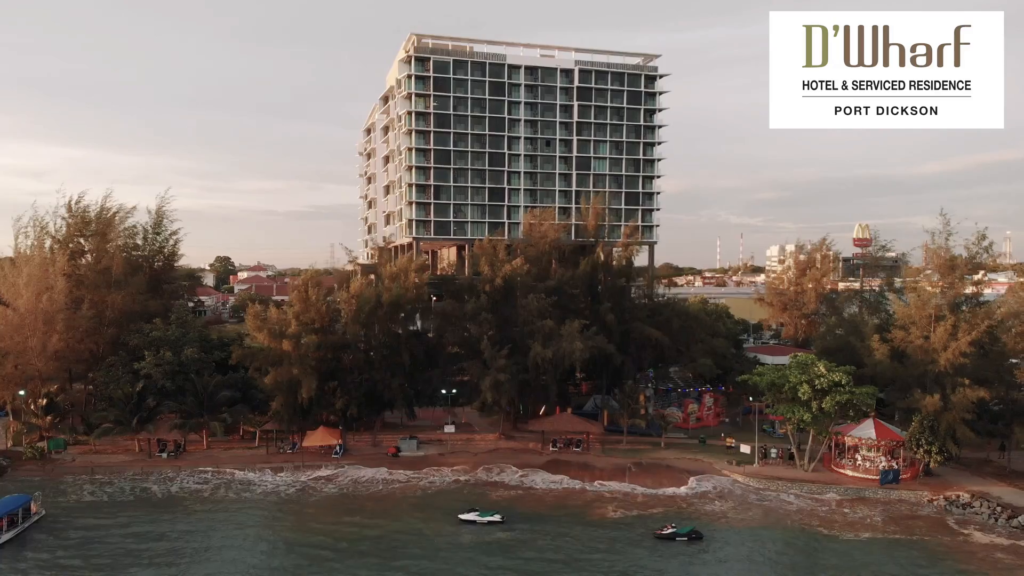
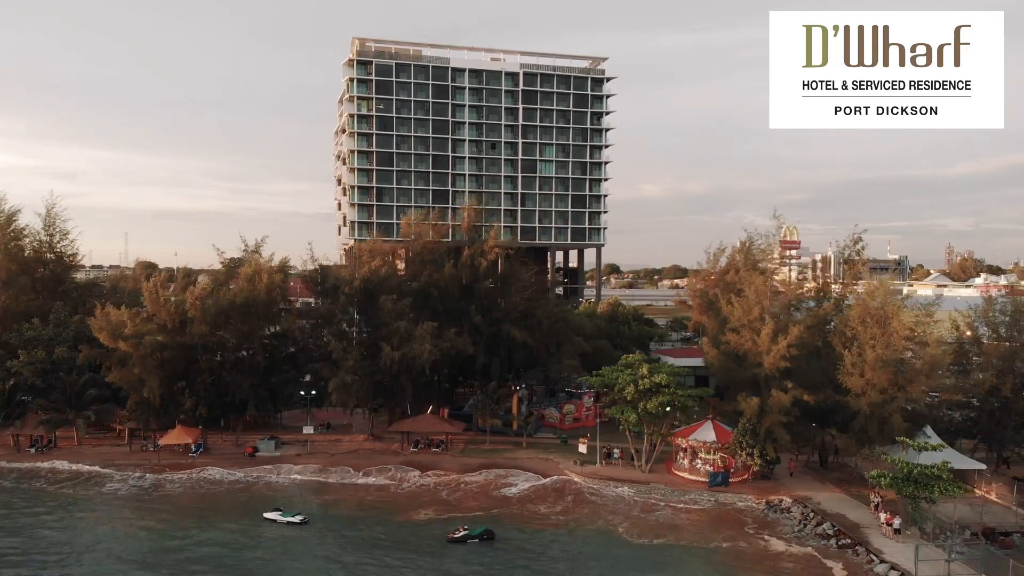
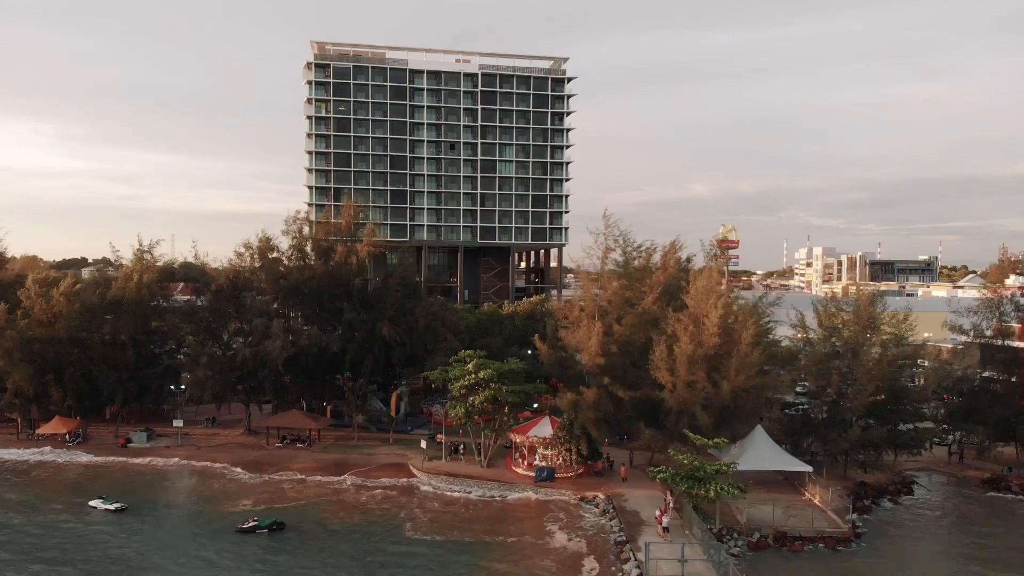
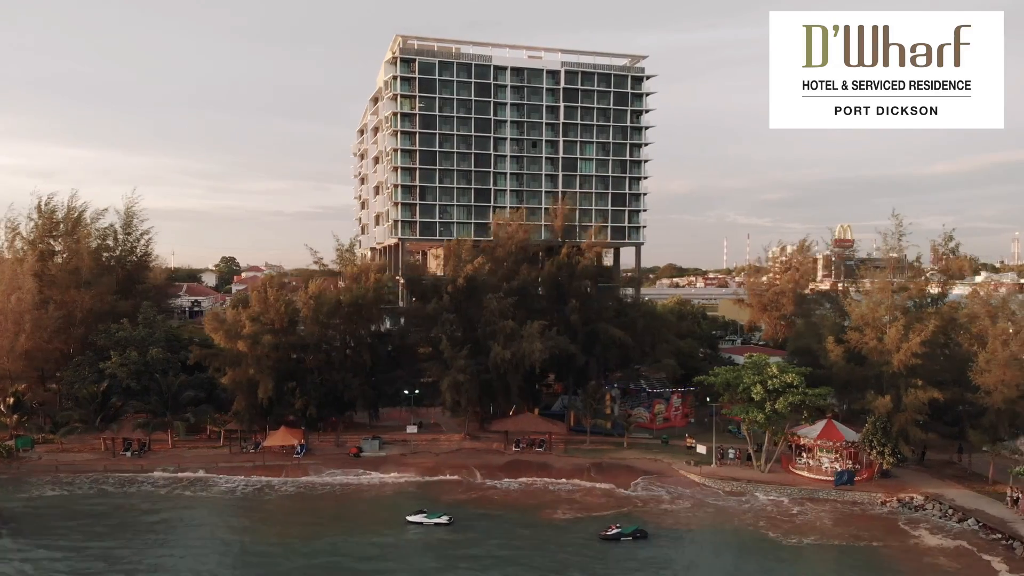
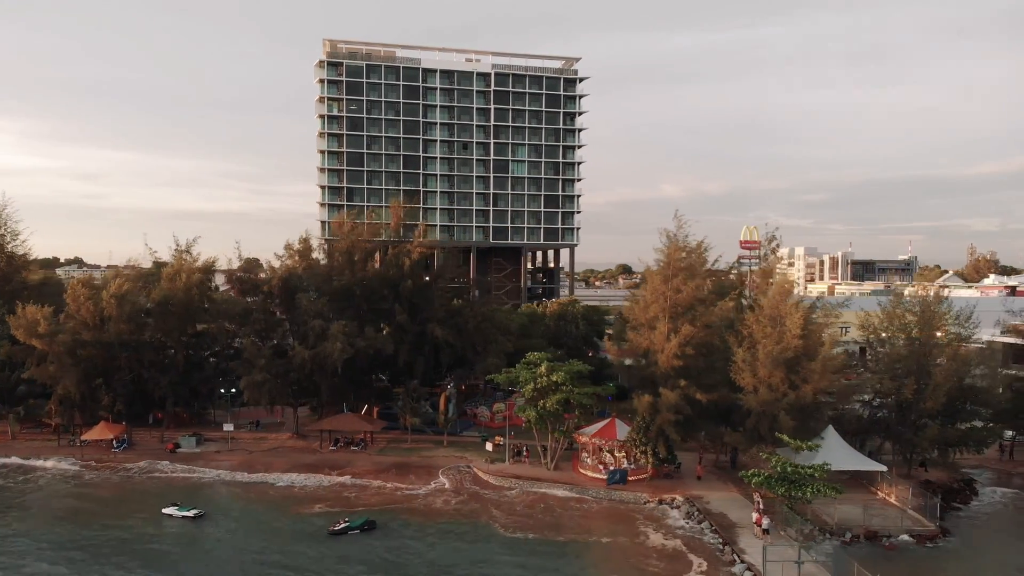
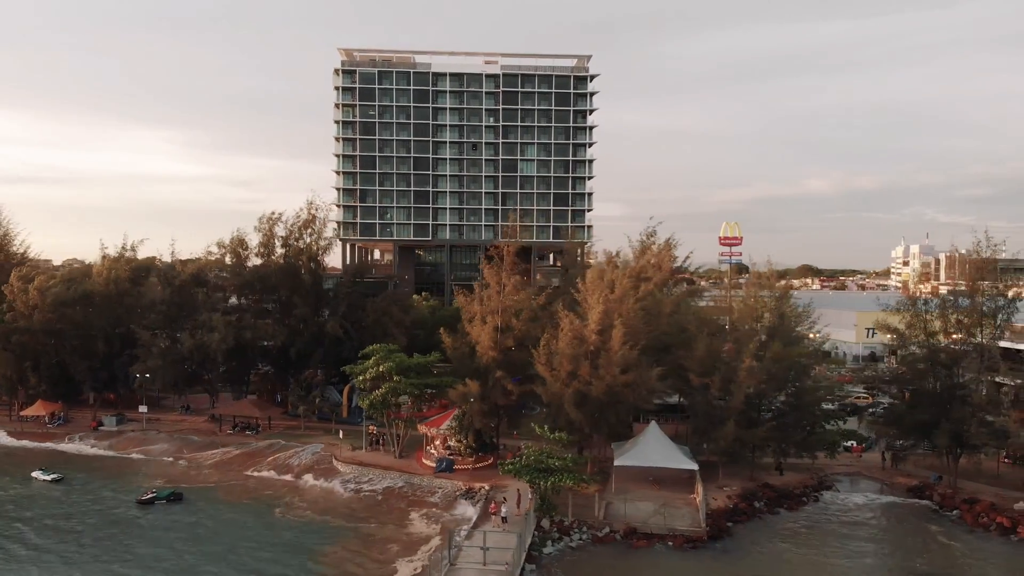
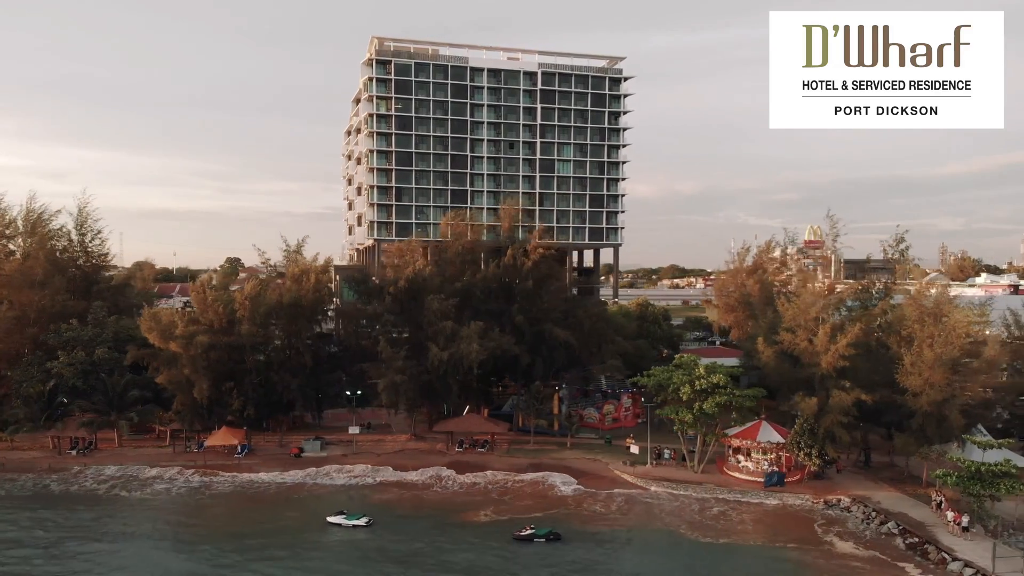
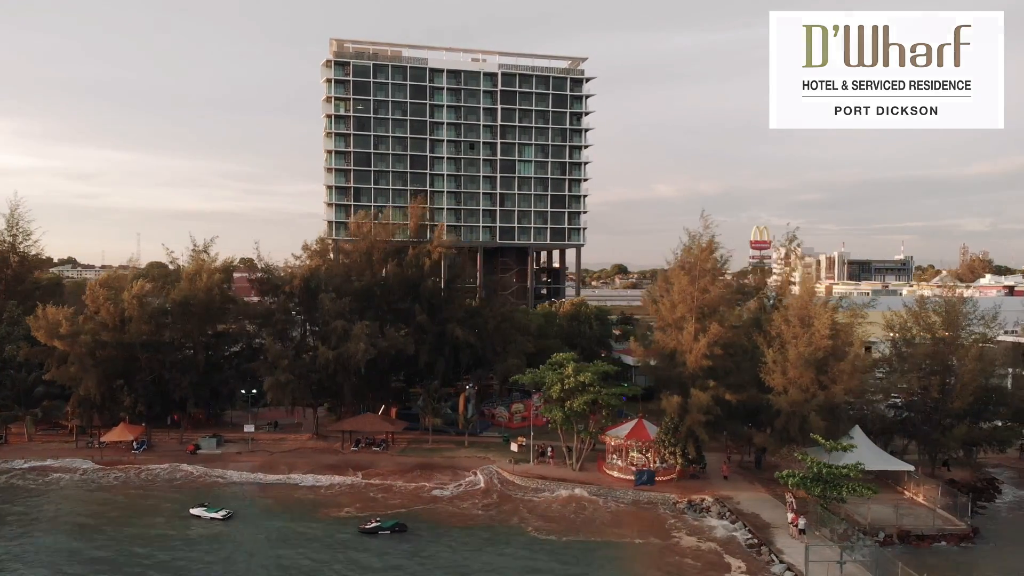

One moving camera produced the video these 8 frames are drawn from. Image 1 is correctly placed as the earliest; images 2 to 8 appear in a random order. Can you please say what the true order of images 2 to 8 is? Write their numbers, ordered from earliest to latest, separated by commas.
4, 7, 2, 8, 5, 3, 6
